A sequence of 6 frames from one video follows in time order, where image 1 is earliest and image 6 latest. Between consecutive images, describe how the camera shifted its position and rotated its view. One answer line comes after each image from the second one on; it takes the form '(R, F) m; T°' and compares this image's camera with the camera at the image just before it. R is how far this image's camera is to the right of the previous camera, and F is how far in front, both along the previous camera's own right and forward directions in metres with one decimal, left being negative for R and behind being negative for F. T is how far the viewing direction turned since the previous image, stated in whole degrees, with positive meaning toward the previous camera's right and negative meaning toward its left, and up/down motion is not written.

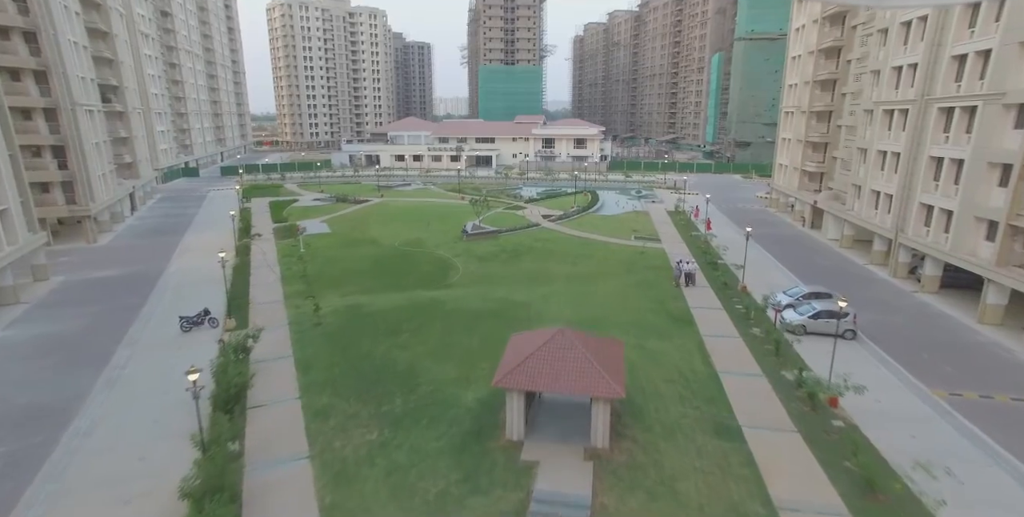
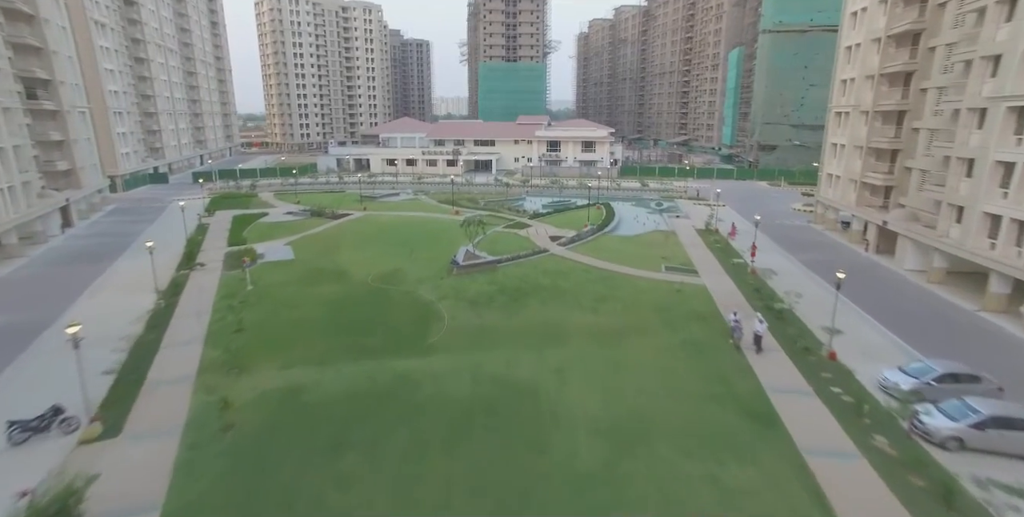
(0.0, +6.7) m; 0°
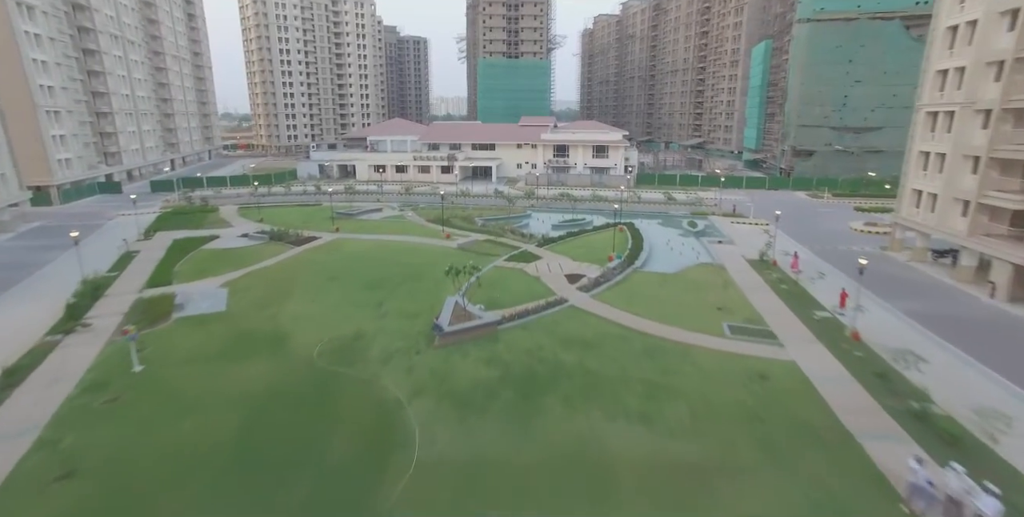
(-0.3, +8.1) m; 0°
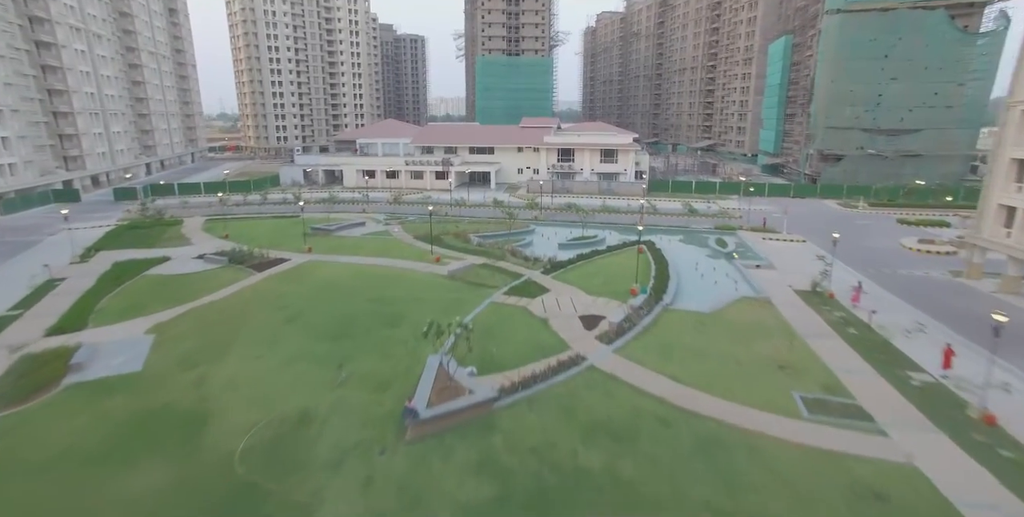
(-0.1, +5.4) m; 0°
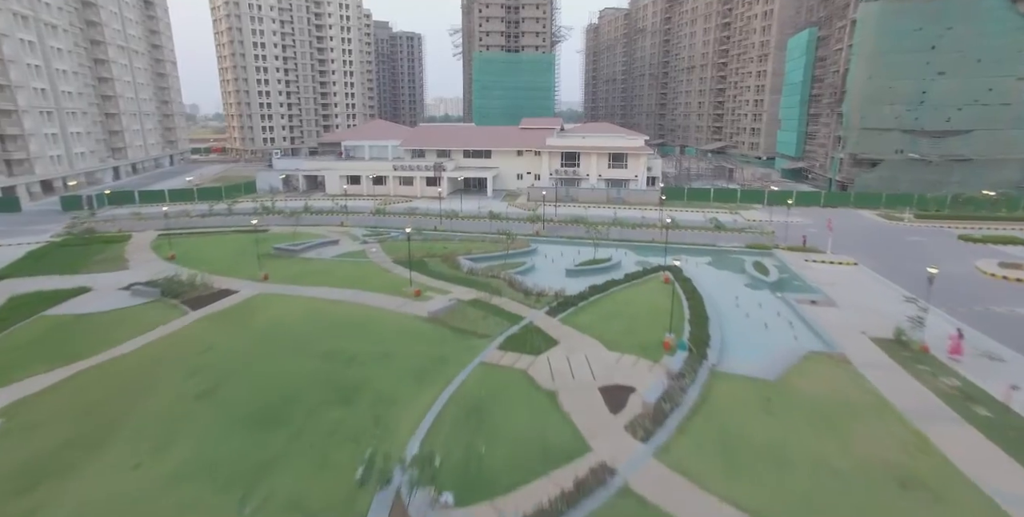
(+0.1, +5.9) m; 0°
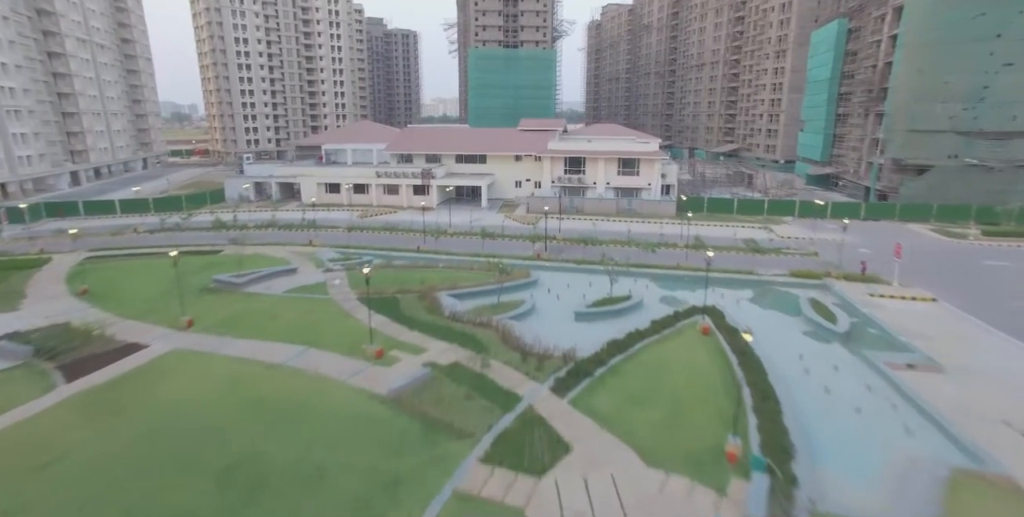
(+0.3, +6.2) m; 0°
